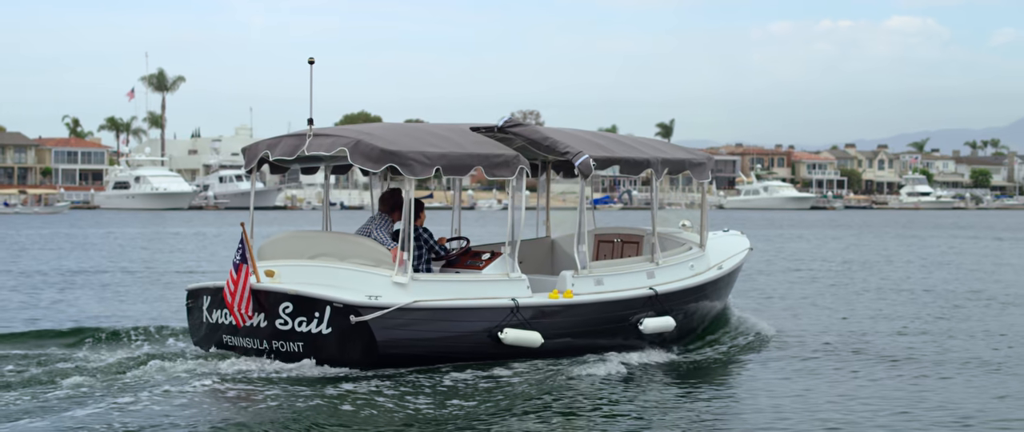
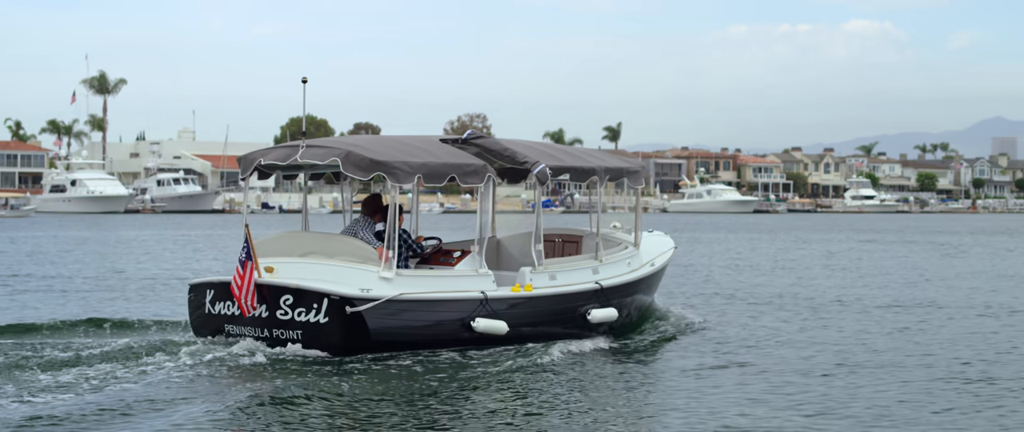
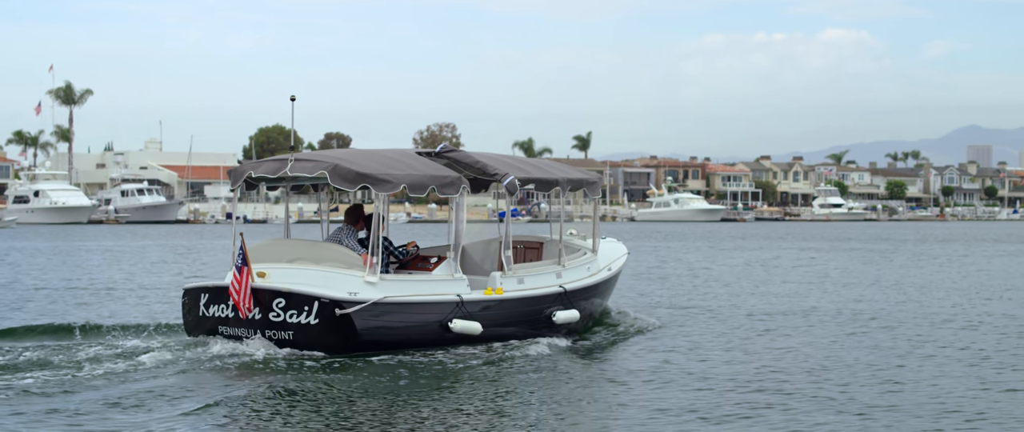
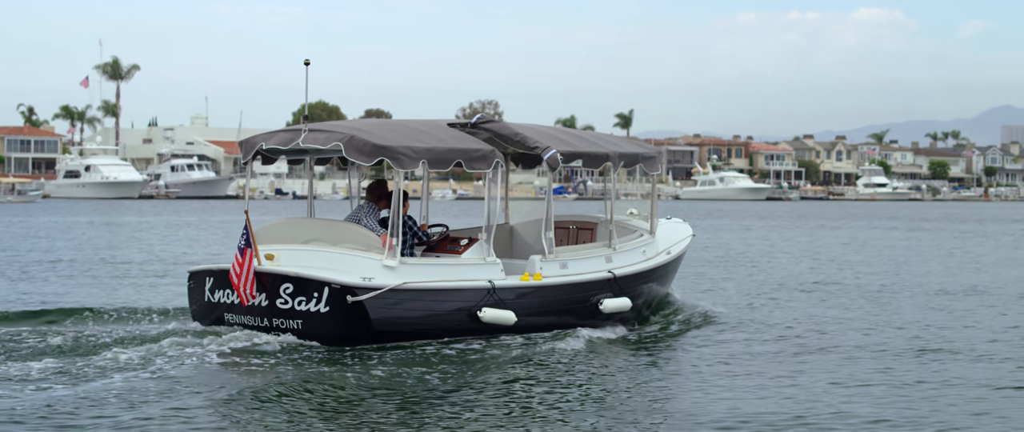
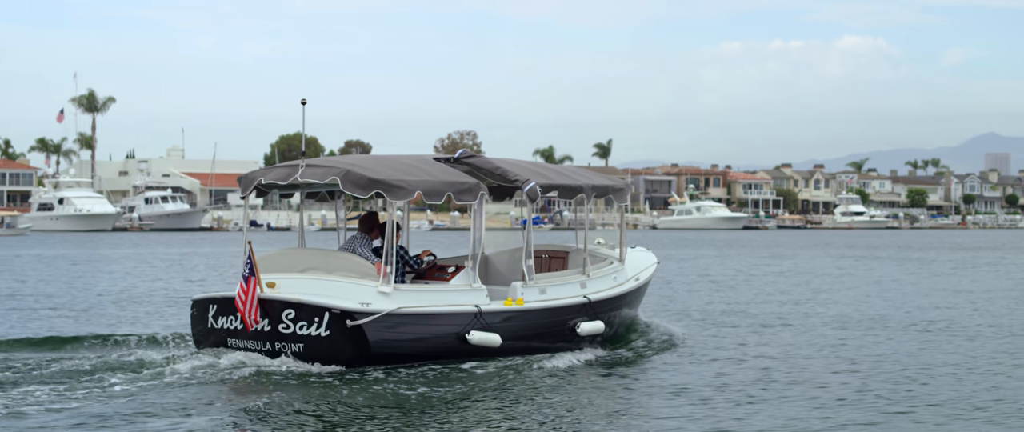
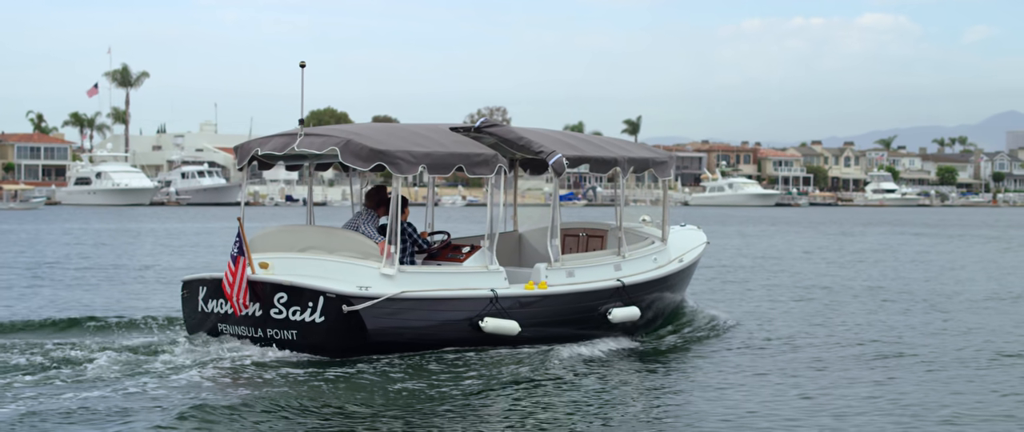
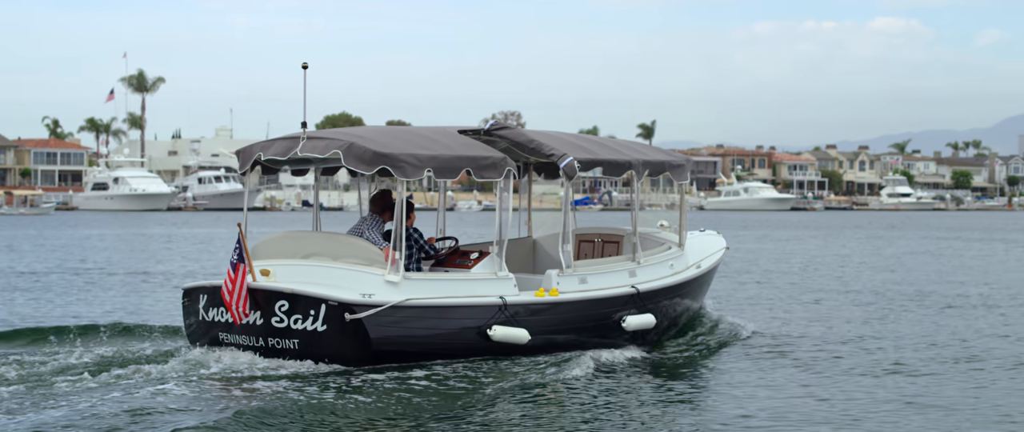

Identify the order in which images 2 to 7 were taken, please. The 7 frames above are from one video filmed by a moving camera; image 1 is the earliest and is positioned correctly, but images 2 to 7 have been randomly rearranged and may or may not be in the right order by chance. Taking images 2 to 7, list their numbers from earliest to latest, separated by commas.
7, 6, 4, 2, 5, 3
